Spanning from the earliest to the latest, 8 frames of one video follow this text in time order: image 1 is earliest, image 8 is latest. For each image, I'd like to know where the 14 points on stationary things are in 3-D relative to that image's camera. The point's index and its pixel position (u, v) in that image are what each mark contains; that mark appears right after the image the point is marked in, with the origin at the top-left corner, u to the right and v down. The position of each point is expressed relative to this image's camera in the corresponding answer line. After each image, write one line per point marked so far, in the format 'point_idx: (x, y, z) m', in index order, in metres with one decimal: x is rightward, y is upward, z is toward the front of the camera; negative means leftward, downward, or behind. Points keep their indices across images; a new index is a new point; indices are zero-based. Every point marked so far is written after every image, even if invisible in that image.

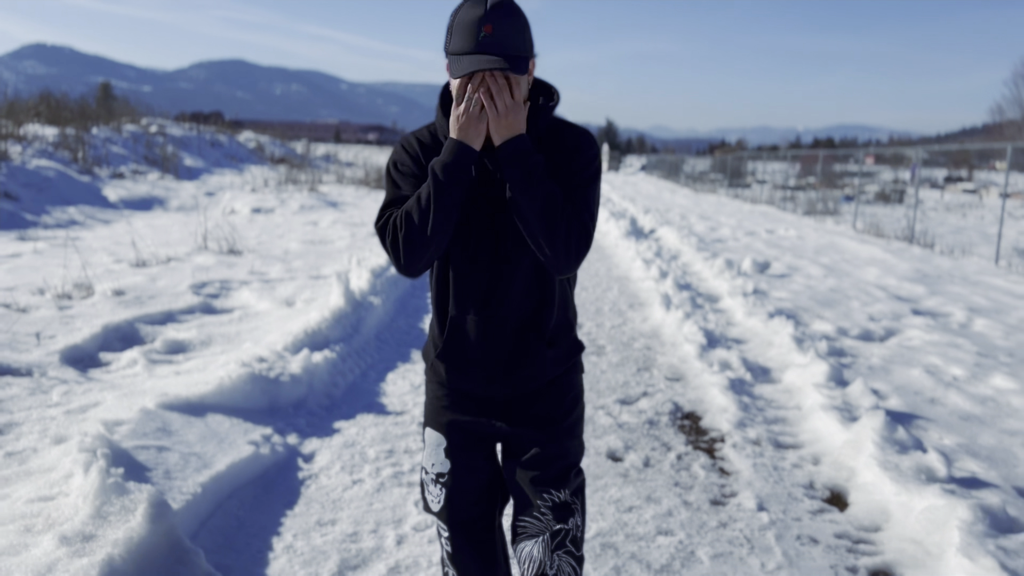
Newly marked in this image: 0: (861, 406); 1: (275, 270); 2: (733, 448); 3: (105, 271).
0: (+1.7, -0.6, +4.0) m
1: (-2.1, +0.2, +7.5) m
2: (+1.0, -0.7, +3.7) m
3: (-3.4, +0.1, +7.1) m
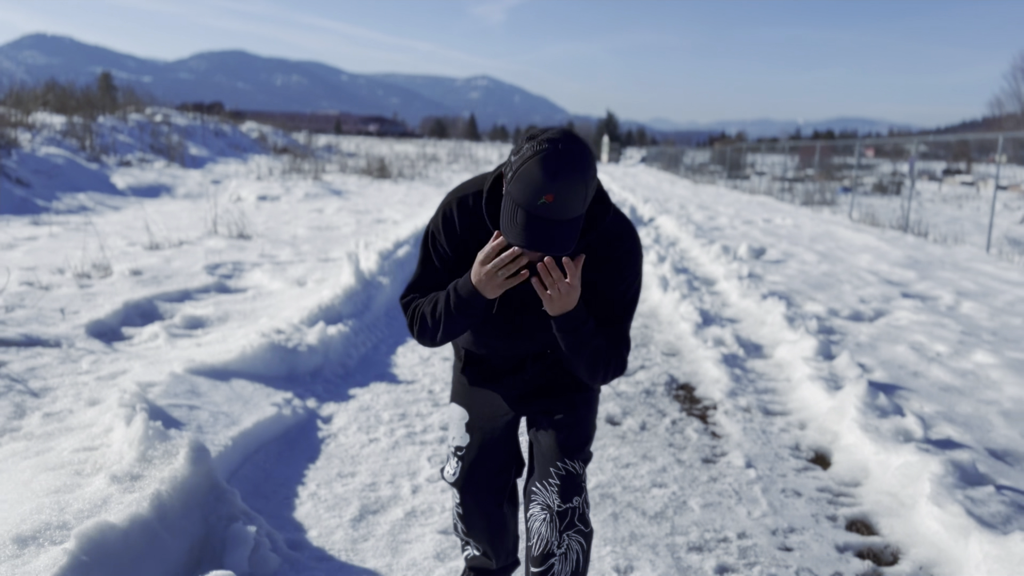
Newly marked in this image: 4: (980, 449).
0: (+1.7, -0.4, +4.3) m
1: (-2.1, +0.3, +7.7) m
2: (+1.0, -0.6, +3.9) m
3: (-3.4, +0.3, +7.3) m
4: (+1.9, -0.7, +3.5) m
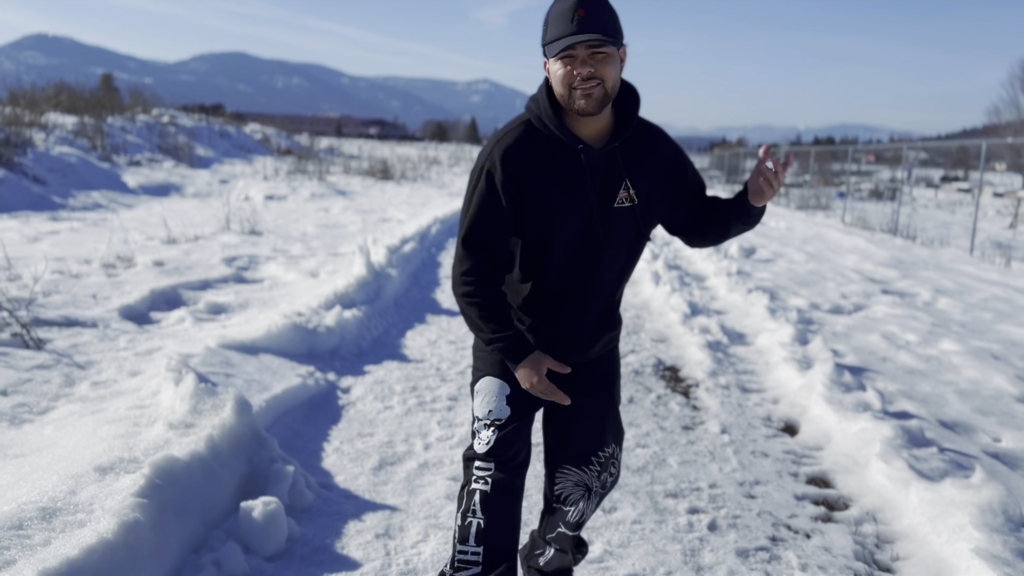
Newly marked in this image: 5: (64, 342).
0: (+1.7, -0.4, +4.7) m
1: (-2.1, +0.4, +8.1) m
2: (+1.0, -0.5, +4.3) m
3: (-3.4, +0.4, +7.7) m
4: (+1.9, -0.6, +3.9) m
5: (-2.4, -0.3, +4.5) m
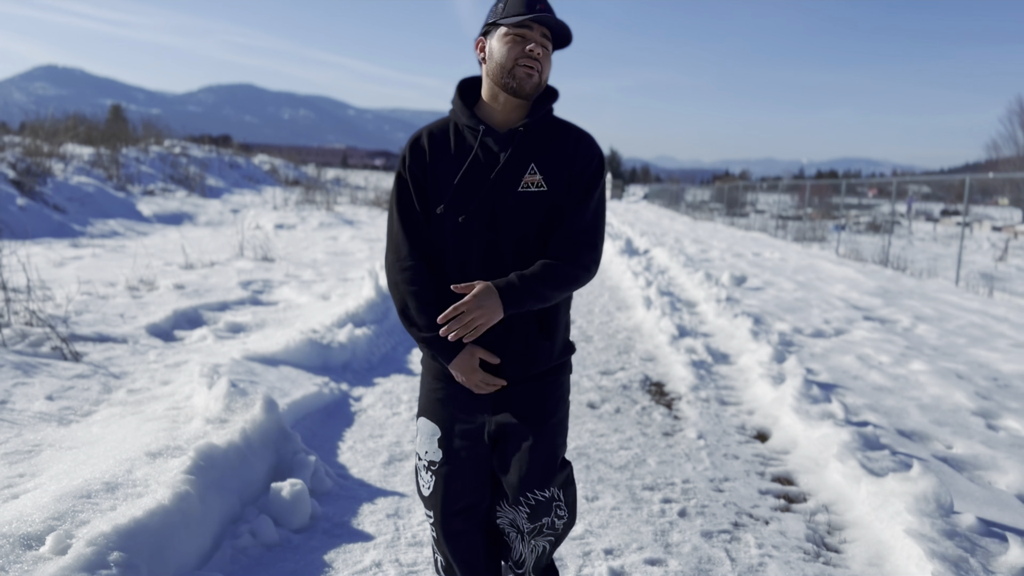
0: (+1.7, -0.5, +5.0) m
1: (-2.1, +0.1, +8.5) m
2: (+1.0, -0.6, +4.7) m
3: (-3.4, +0.2, +8.1) m
4: (+1.9, -0.7, +4.2) m
5: (-2.4, -0.4, +4.9) m
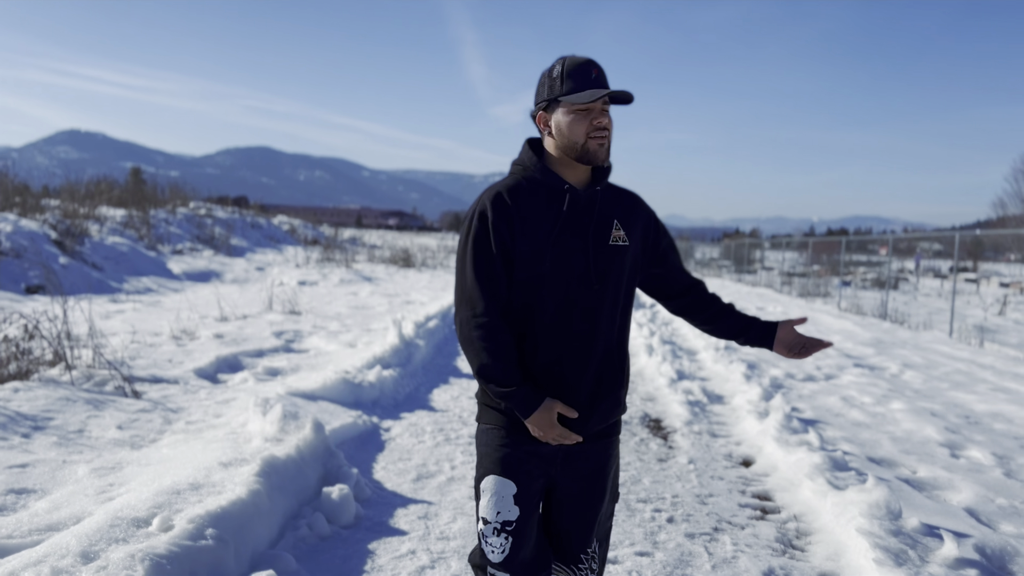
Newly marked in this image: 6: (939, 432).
0: (+1.8, -0.8, +5.6) m
1: (-1.9, -0.4, +9.2) m
2: (+1.0, -0.9, +5.2) m
3: (-3.2, -0.4, +8.8) m
4: (+2.0, -0.9, +4.8) m
5: (-2.3, -0.7, +5.5) m
6: (+2.8, -0.9, +5.5) m
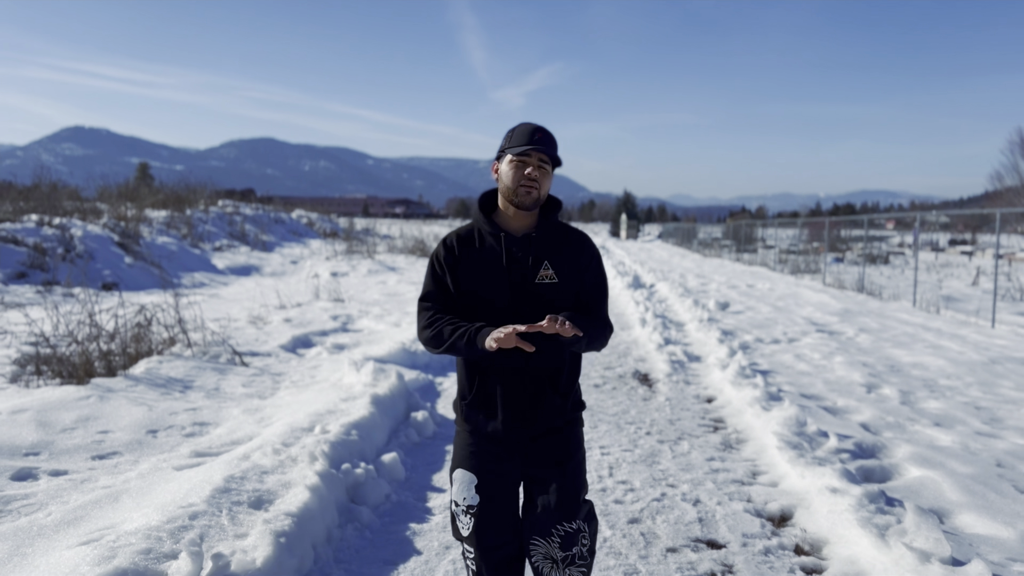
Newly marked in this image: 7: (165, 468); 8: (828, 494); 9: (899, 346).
0: (+1.9, -0.7, +7.2) m
1: (-1.7, -0.3, +10.8) m
2: (+1.2, -0.8, +6.9) m
3: (-3.1, -0.3, +10.4) m
4: (+2.1, -0.8, +6.4) m
5: (-2.2, -0.6, +7.2) m
6: (+3.0, -0.8, +7.1) m
7: (-1.8, -0.9, +4.3) m
8: (+1.5, -1.0, +4.0) m
9: (+4.2, -0.6, +9.1) m
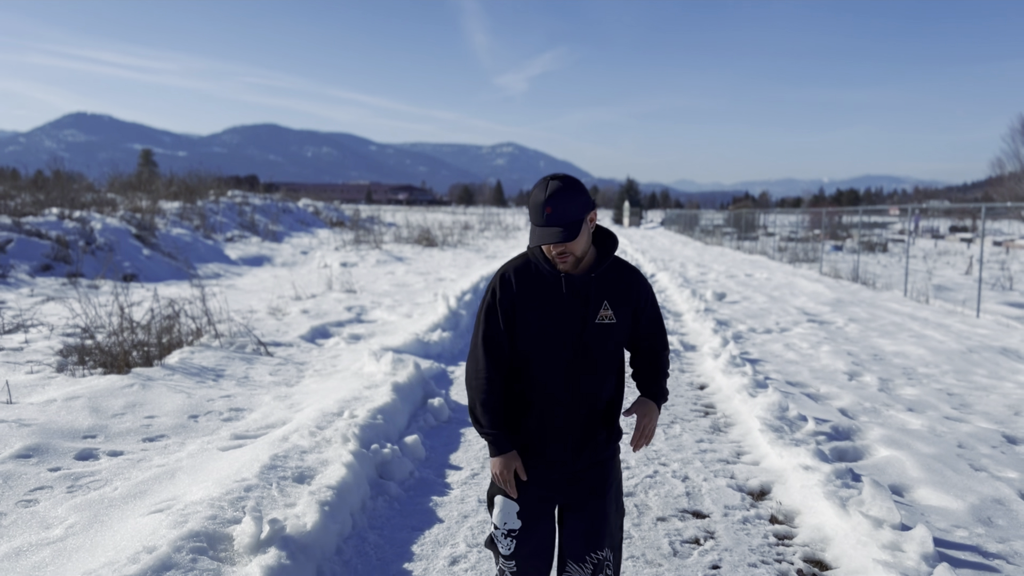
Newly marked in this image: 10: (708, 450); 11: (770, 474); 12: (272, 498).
0: (+2.0, -0.6, +7.7) m
1: (-1.7, -0.2, +11.3) m
2: (+1.3, -0.7, +7.4) m
3: (-3.0, -0.2, +10.9) m
4: (+2.2, -0.7, +6.9) m
5: (-2.1, -0.6, +7.7) m
6: (+3.0, -0.7, +7.6) m
7: (-1.7, -0.9, +4.8) m
8: (+1.6, -1.0, +4.5) m
9: (+4.2, -0.5, +9.6) m
10: (+1.2, -1.0, +5.1) m
11: (+1.4, -1.0, +4.7) m
12: (-1.0, -0.9, +3.6) m
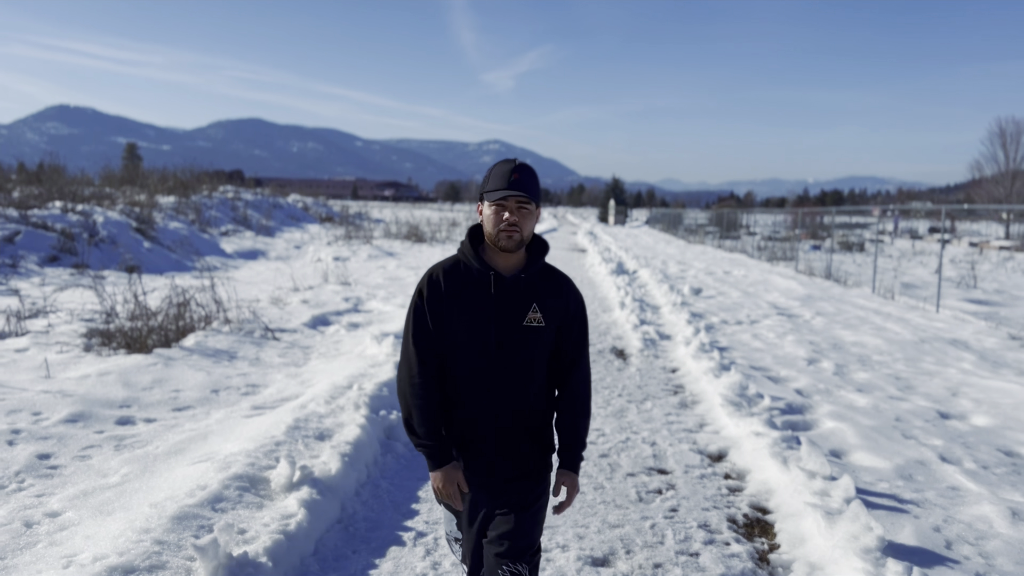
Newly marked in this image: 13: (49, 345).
0: (+1.9, -0.5, +8.4) m
1: (-1.8, -0.1, +11.9) m
2: (+1.2, -0.7, +8.0) m
3: (-3.1, -0.1, +11.5) m
4: (+2.1, -0.7, +7.6) m
5: (-2.2, -0.5, +8.3) m
6: (+2.9, -0.6, +8.3) m
7: (-1.8, -0.8, +5.4) m
8: (+1.5, -0.9, +5.2) m
9: (+4.1, -0.5, +10.3) m
10: (+1.1, -0.9, +5.8) m
11: (+1.4, -1.0, +5.4) m
12: (-1.1, -0.8, +4.3) m
13: (-4.0, -0.5, +7.2) m
